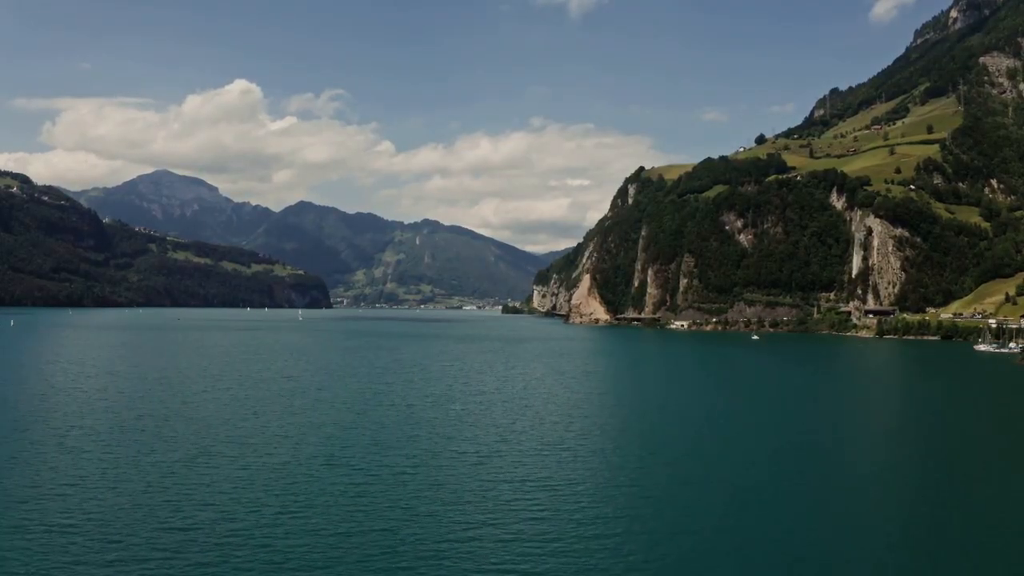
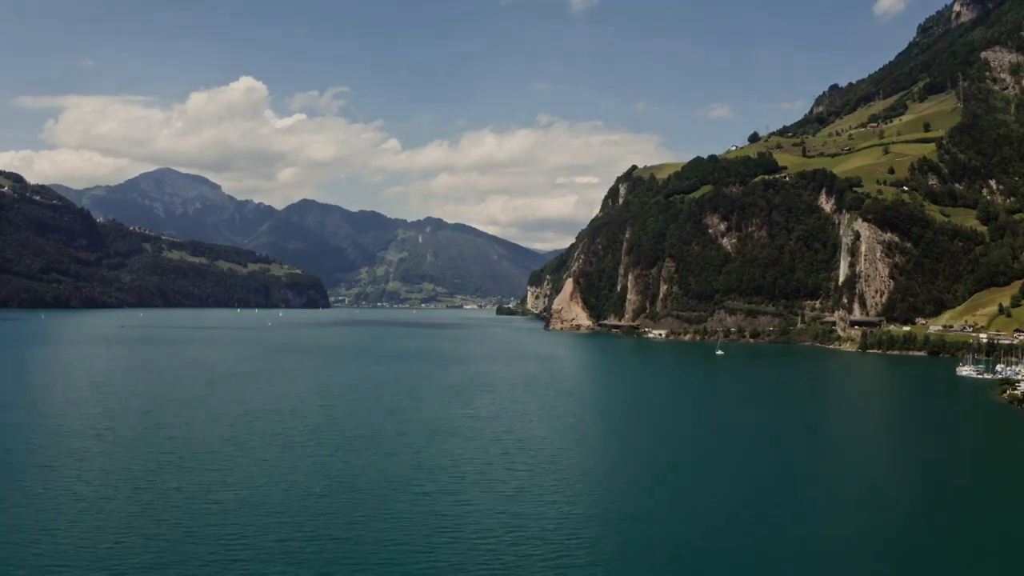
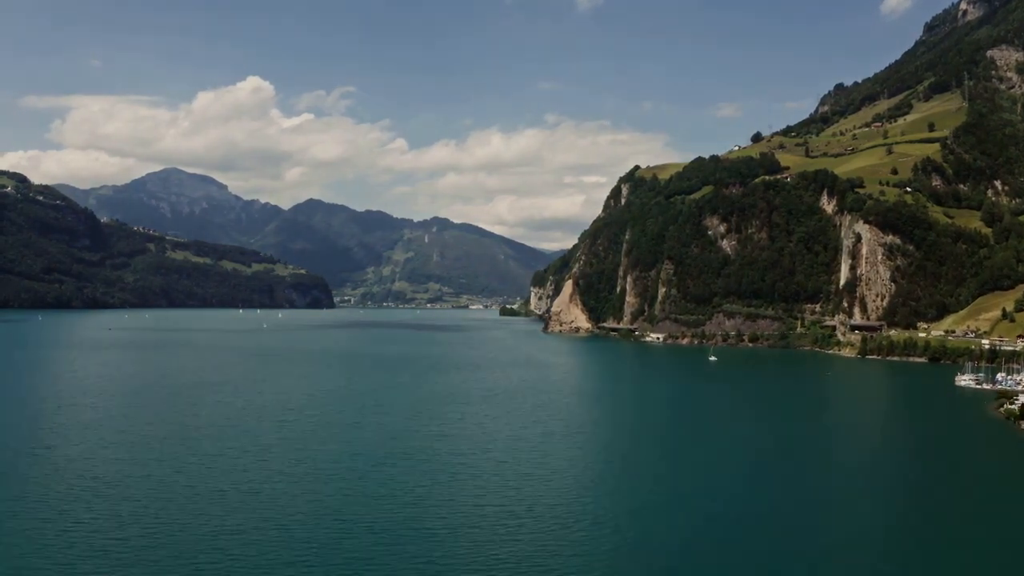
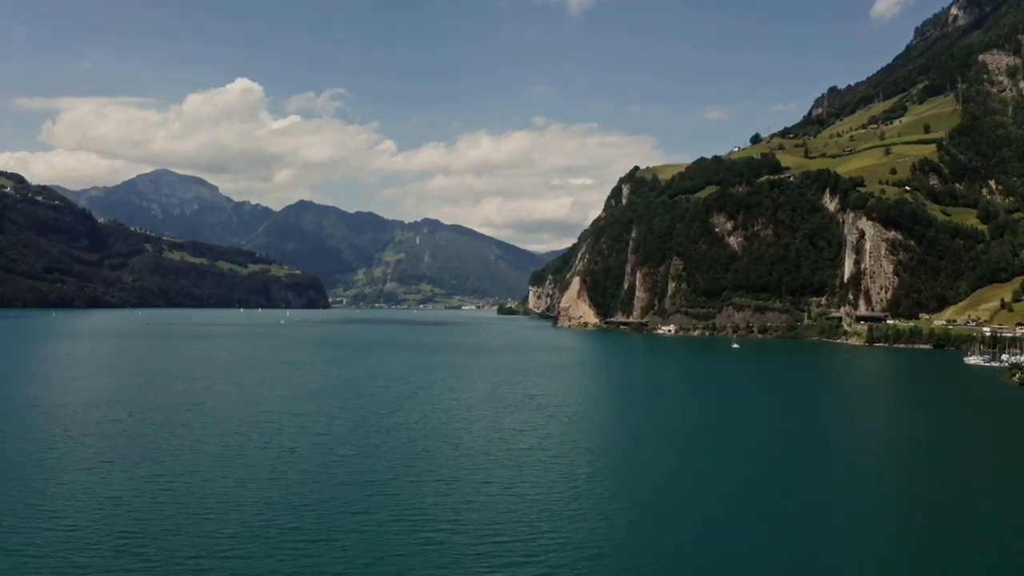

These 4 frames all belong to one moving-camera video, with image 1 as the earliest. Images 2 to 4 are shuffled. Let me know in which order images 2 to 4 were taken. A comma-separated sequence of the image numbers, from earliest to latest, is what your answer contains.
4, 2, 3
